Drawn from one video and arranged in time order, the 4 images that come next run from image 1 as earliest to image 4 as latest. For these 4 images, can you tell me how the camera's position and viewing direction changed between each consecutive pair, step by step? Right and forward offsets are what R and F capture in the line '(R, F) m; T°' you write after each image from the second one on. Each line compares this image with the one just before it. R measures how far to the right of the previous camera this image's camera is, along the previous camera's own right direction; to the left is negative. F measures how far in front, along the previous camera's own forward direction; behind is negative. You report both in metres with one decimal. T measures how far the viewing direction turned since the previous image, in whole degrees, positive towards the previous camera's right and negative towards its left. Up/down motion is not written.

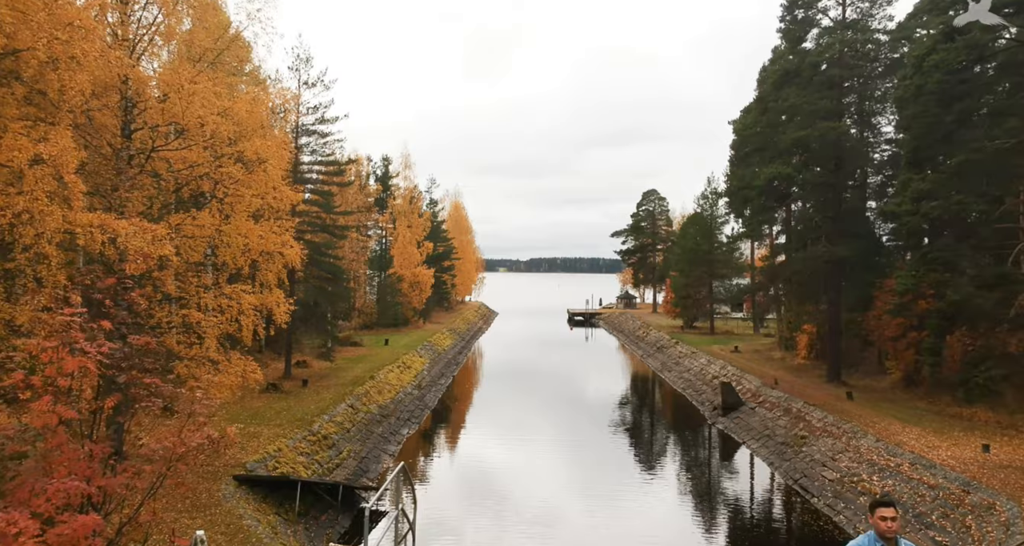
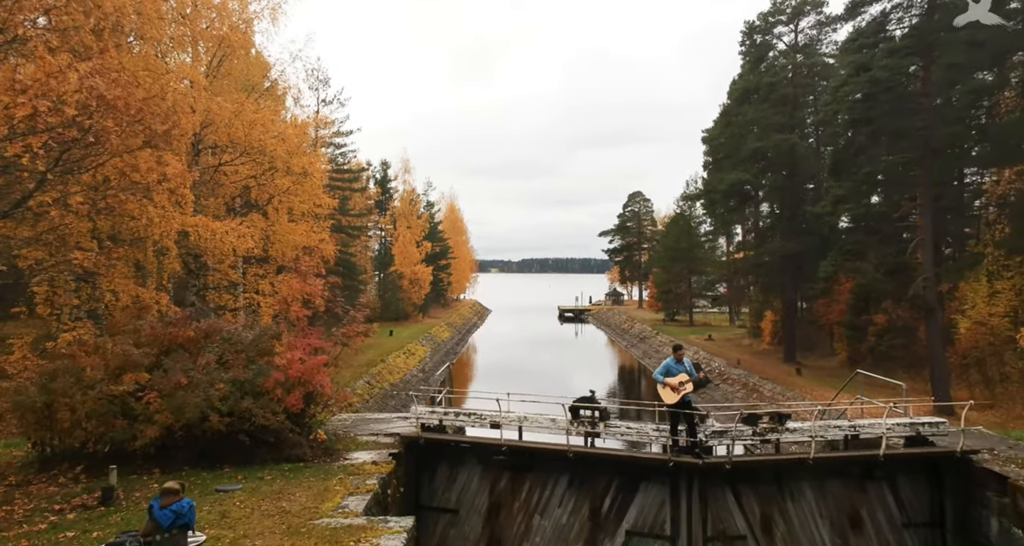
(-0.1, -3.6) m; +1°
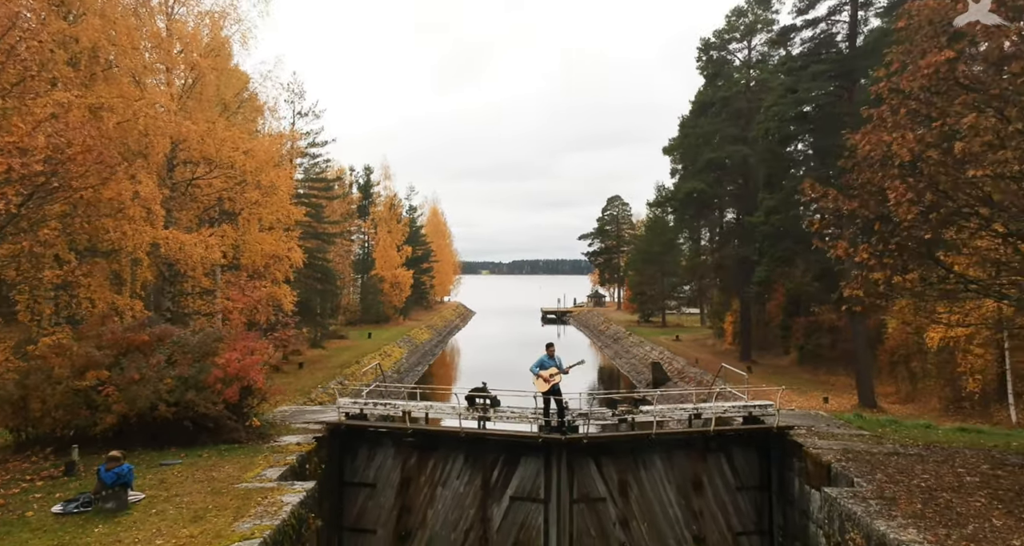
(+1.0, -1.3) m; +1°
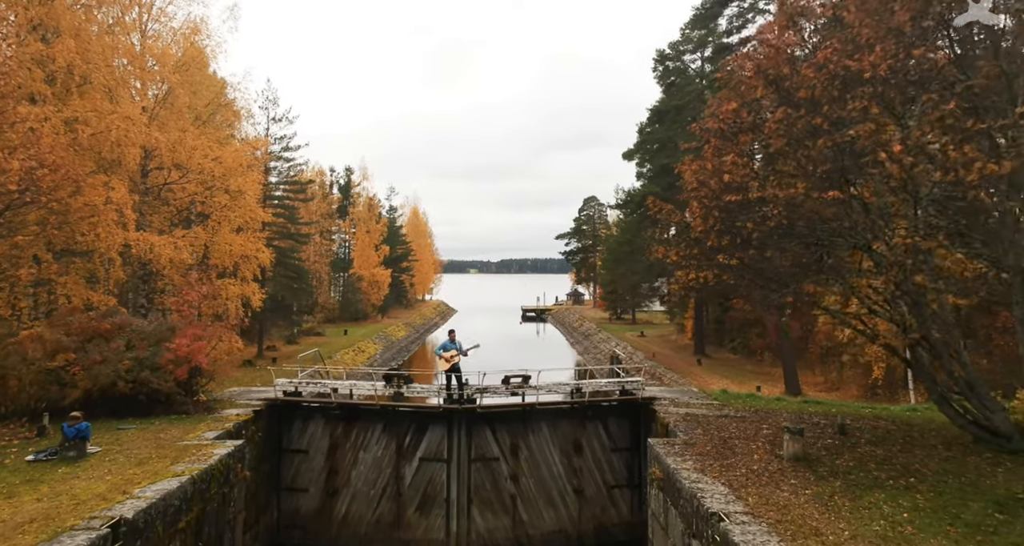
(+1.1, -1.5) m; +1°
